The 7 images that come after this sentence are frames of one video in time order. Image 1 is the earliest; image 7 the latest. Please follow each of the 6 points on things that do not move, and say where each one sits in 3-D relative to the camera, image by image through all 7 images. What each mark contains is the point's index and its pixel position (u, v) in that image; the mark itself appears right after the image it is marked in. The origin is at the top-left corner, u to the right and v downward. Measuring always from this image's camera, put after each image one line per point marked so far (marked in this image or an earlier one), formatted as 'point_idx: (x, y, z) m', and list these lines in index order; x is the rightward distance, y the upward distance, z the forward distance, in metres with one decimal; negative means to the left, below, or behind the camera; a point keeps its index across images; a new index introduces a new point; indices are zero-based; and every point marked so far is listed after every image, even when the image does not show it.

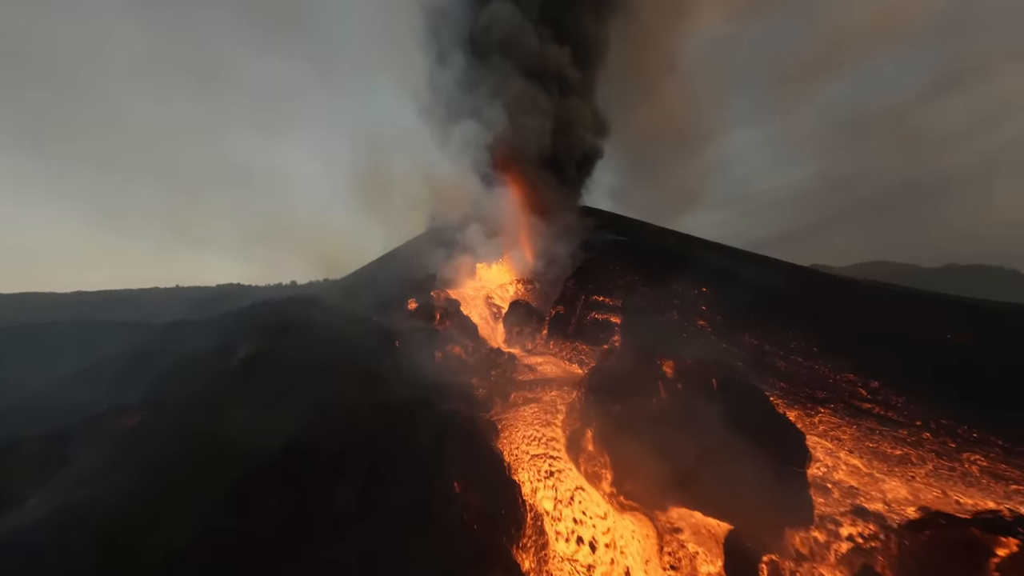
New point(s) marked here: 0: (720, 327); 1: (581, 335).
0: (+11.1, -2.1, +16.7) m
1: (+4.3, -3.0, +20.0) m
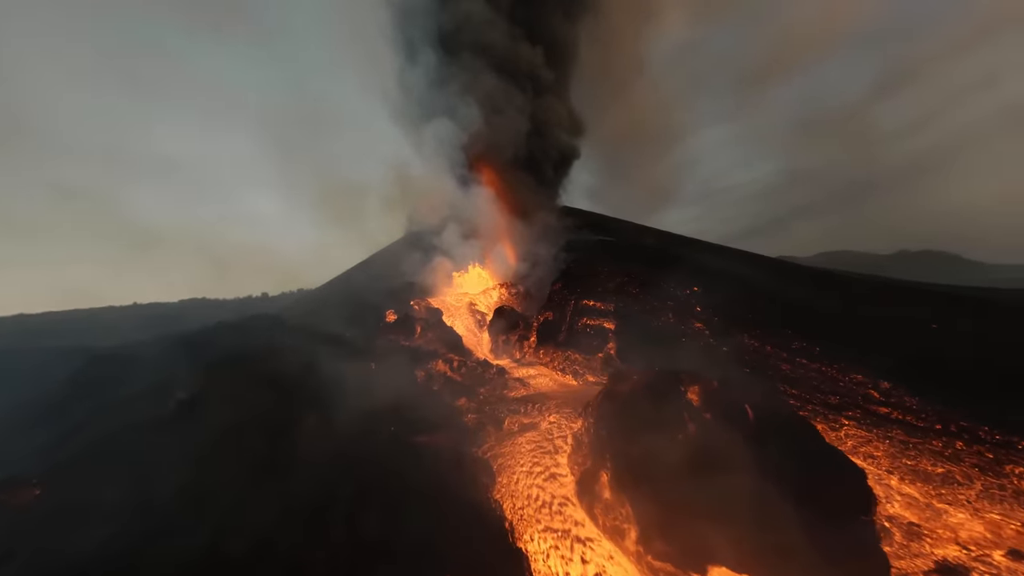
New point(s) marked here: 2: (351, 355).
0: (+10.5, -2.1, +16.0) m
1: (+3.6, -3.3, +18.8) m
2: (-9.2, -4.0, +18.0) m
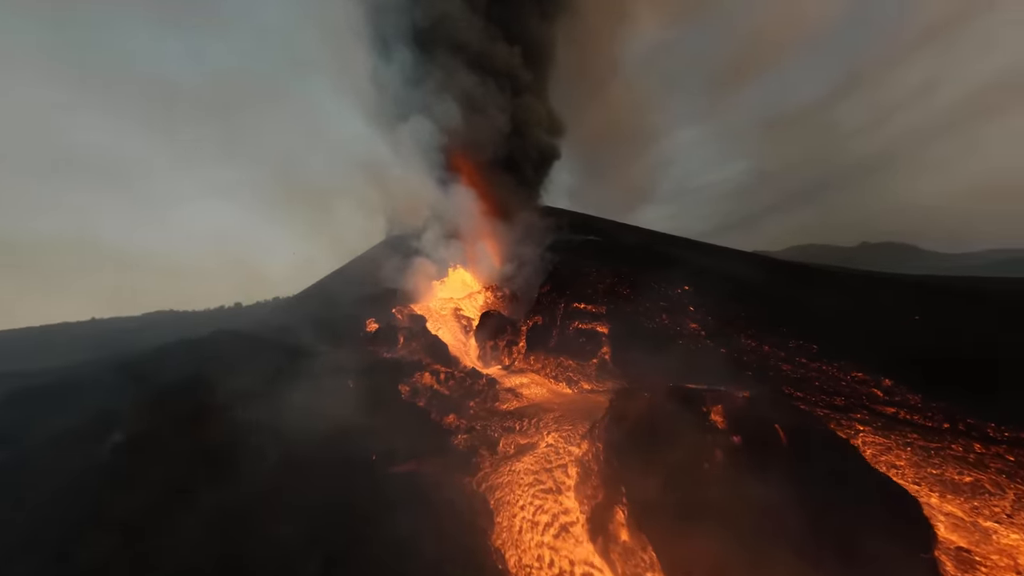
0: (+10.0, -2.1, +15.6) m
1: (+3.0, -3.5, +18.0) m
2: (-9.7, -4.6, +16.6) m
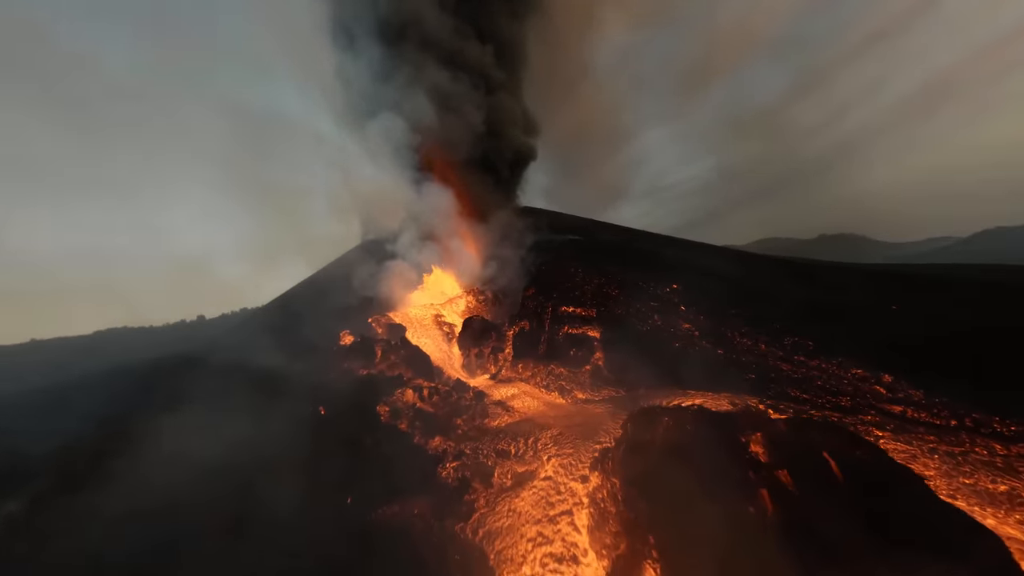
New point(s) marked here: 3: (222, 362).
0: (+9.4, -2.0, +15.1) m
1: (+2.3, -3.7, +17.1) m
2: (-10.2, -5.2, +14.8) m
3: (-18.3, -4.8, +20.0) m
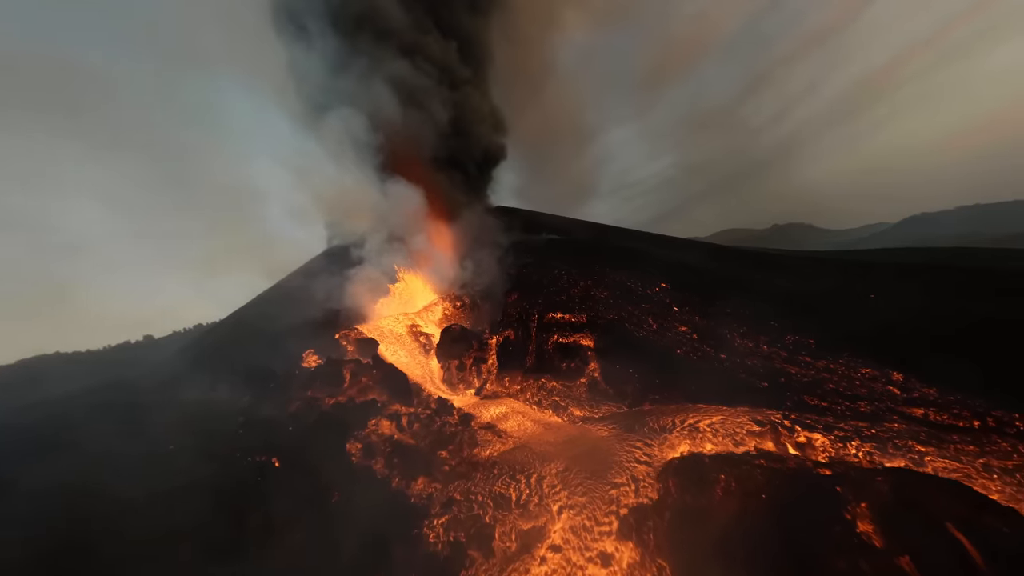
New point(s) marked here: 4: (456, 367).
0: (+8.8, -2.0, +14.3) m
1: (+1.7, -4.0, +15.7) m
2: (-10.6, -6.2, +12.5) m
3: (-19.1, -6.1, +17.0) m
4: (-3.2, -4.8, +18.5) m
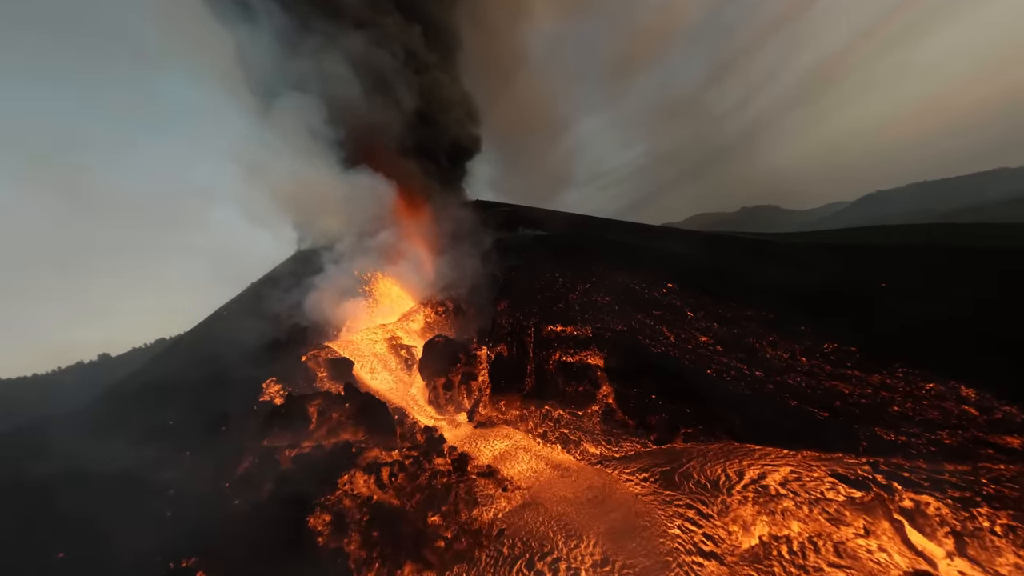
0: (+8.7, -2.1, +12.5) m
1: (+1.6, -4.5, +13.5) m
2: (-10.3, -7.4, +9.6) m
3: (-19.0, -7.7, +13.6) m
4: (-3.4, -5.5, +16.0) m
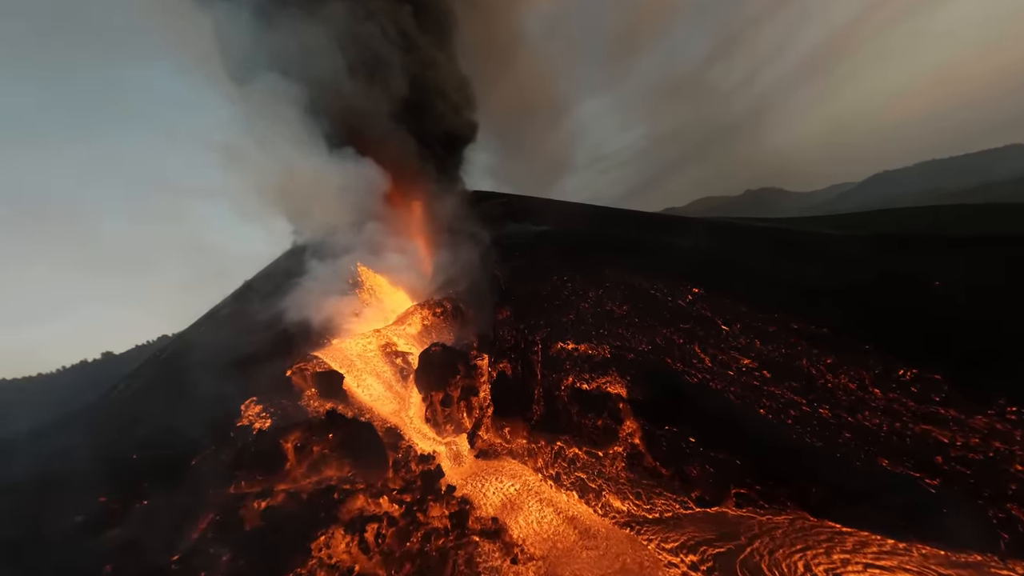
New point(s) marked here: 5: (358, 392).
0: (+8.8, -2.6, +10.3) m
1: (+1.8, -5.1, +11.5) m
2: (-10.0, -8.3, +7.7) m
3: (-18.7, -8.7, +11.7) m
4: (-3.1, -6.1, +14.0) m
5: (-8.0, -6.0, +15.5) m
